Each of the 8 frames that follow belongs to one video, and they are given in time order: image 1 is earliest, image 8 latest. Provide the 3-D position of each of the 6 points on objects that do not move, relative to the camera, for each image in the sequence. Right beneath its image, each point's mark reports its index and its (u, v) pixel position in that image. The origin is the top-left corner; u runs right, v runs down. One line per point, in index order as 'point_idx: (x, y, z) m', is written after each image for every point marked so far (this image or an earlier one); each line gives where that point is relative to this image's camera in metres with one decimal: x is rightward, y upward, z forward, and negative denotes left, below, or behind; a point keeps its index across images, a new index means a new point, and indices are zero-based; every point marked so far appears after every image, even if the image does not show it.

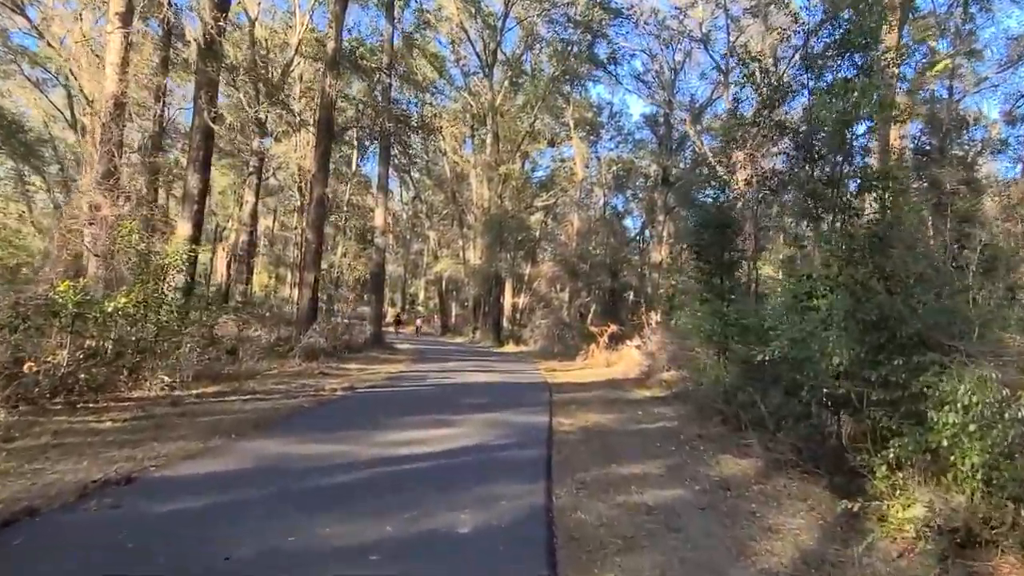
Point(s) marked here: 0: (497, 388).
0: (-0.3, -2.0, +14.3) m
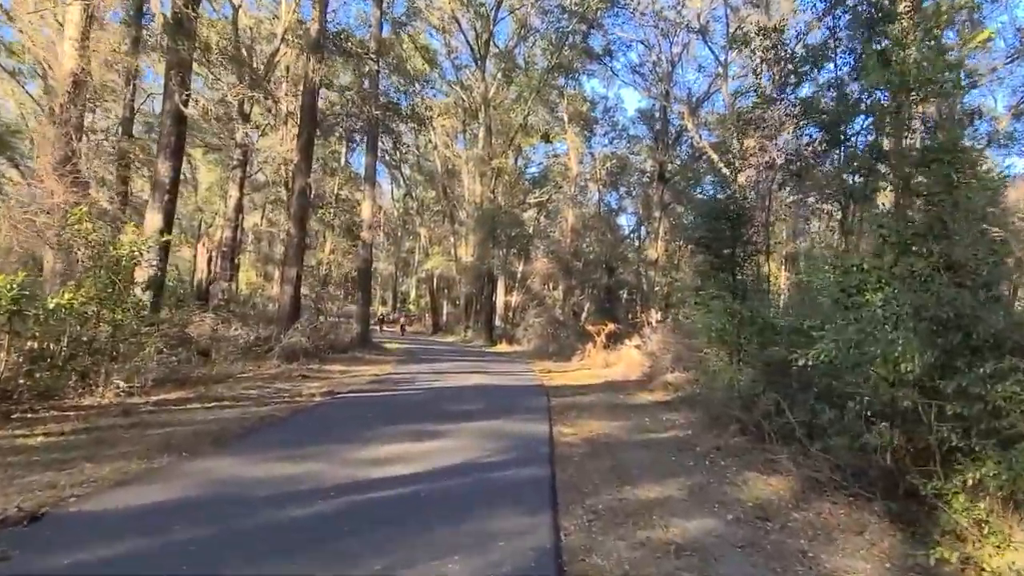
0: (-0.4, -1.9, +13.2) m
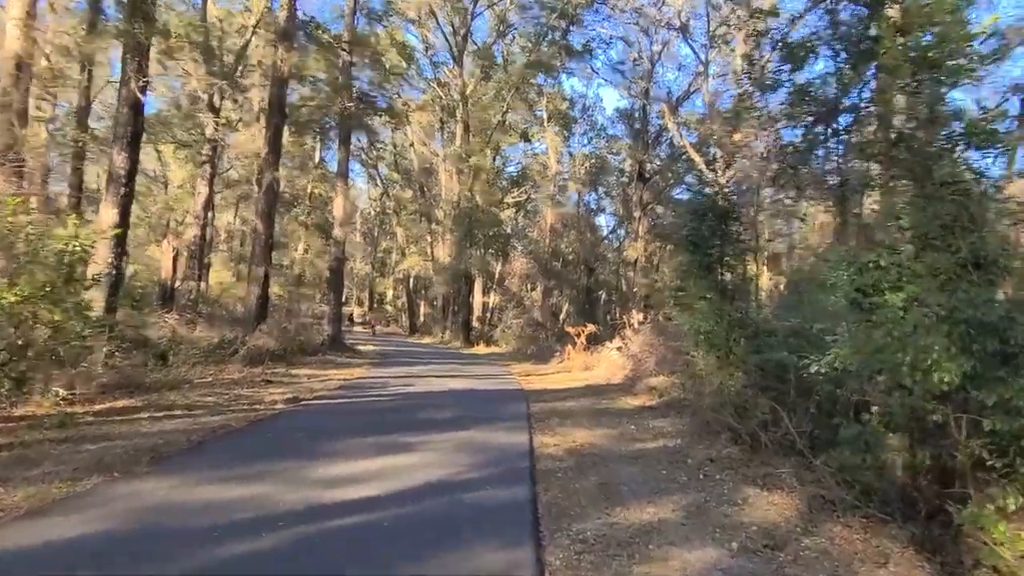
0: (-0.8, -1.9, +12.5) m
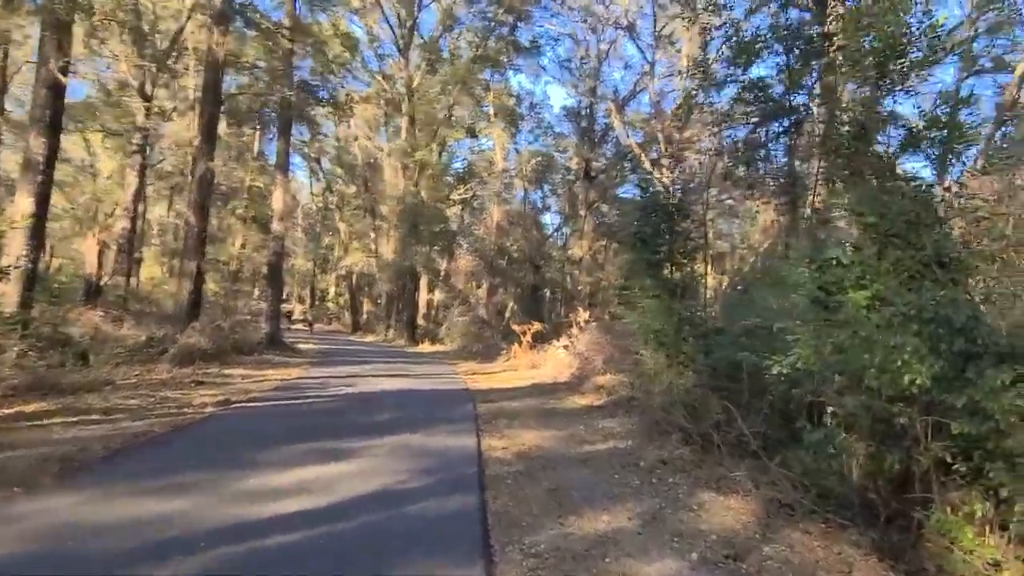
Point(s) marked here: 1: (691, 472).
0: (-1.7, -1.8, +12.1) m
1: (+1.8, -1.9, +7.4) m
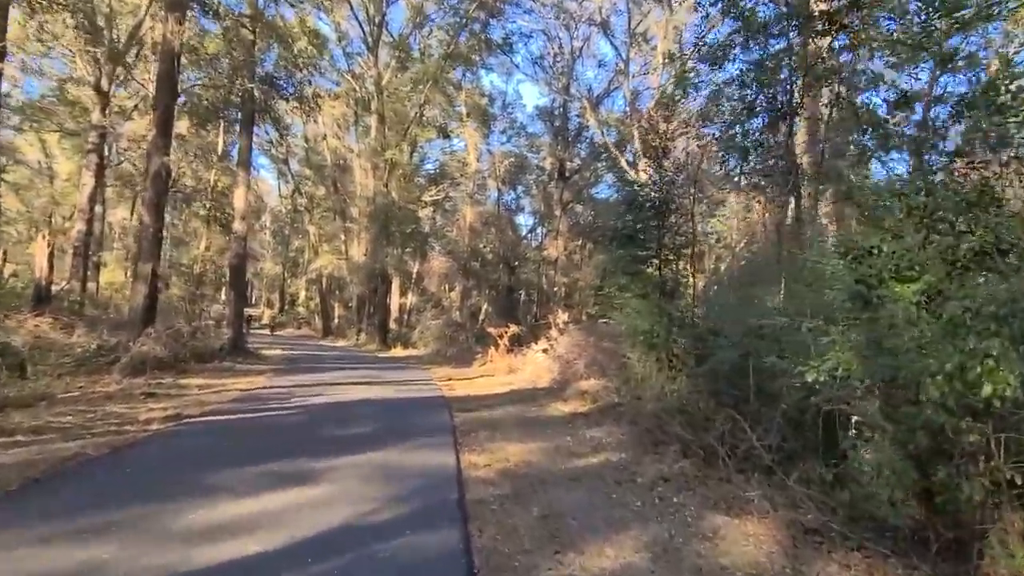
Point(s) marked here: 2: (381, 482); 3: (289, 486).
0: (-2.0, -1.8, +11.2) m
1: (+1.7, -1.9, +6.7) m
2: (-1.1, -1.7, +6.2) m
3: (-1.9, -1.6, +6.0) m
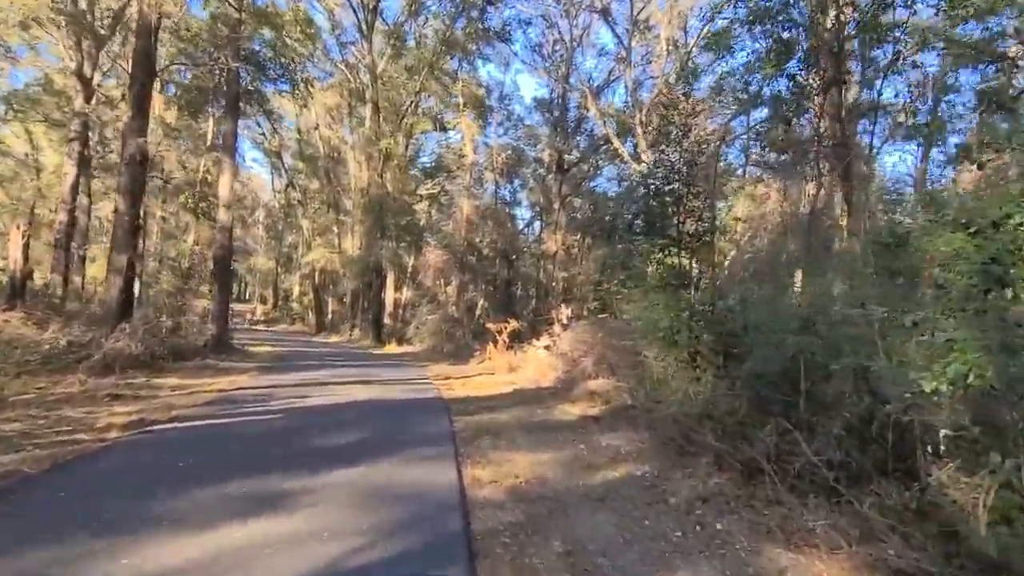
0: (-1.9, -1.7, +10.2) m
1: (+1.8, -1.8, +5.6) m
2: (-1.0, -1.6, +5.1) m
3: (-1.8, -1.5, +5.0) m
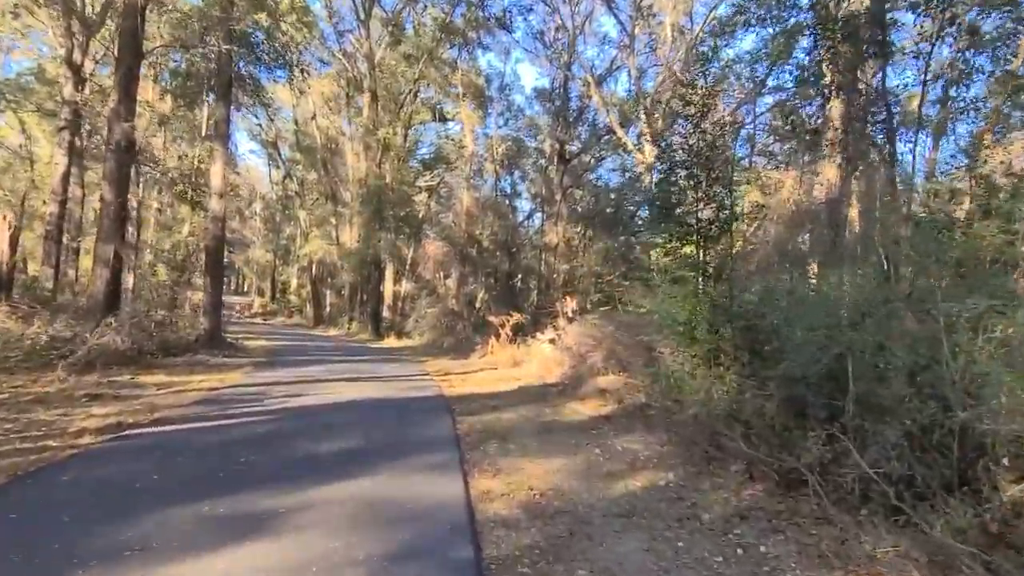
0: (-1.8, -1.6, +9.5) m
1: (+1.9, -1.7, +5.0) m
2: (-0.9, -1.5, +4.5) m
3: (-1.6, -1.5, +4.3) m
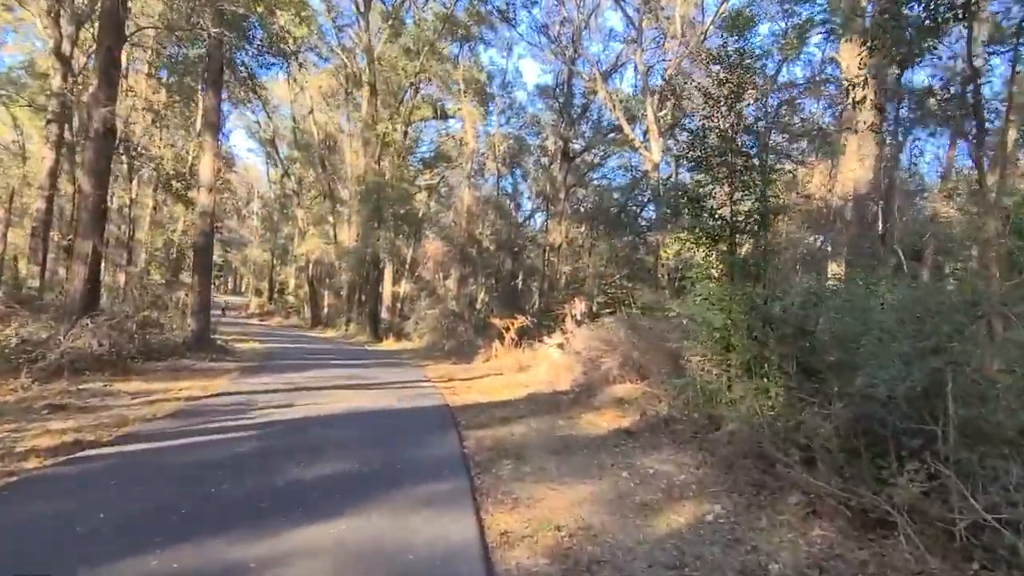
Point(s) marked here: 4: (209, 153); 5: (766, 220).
0: (-1.7, -1.6, +8.5) m
1: (+2.0, -1.7, +4.0) m
2: (-0.7, -1.5, +3.5) m
3: (-1.5, -1.5, +3.4) m
4: (-7.6, +3.4, +18.0) m
5: (+3.2, +0.9, +9.4) m
